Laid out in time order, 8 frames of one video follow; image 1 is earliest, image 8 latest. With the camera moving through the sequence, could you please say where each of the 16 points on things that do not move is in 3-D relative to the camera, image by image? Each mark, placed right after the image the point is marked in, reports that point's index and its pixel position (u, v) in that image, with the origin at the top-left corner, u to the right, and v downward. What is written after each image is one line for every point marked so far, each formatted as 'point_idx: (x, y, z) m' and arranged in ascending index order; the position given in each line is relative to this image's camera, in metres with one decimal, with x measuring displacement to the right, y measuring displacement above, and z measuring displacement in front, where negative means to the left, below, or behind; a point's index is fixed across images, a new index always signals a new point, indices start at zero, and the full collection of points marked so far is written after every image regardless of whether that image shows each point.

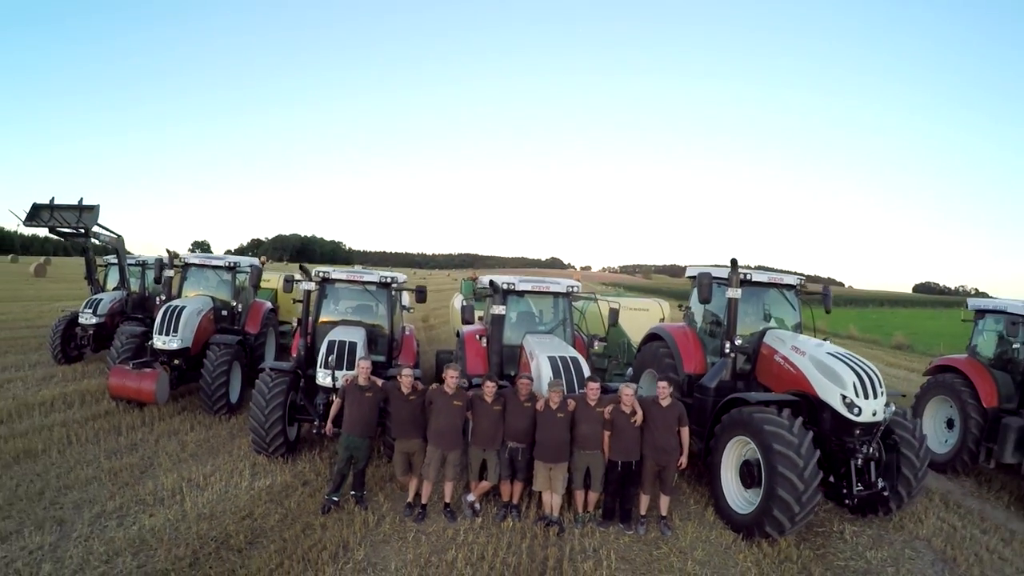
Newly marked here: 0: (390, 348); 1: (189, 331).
0: (-1.1, -0.5, +5.8) m
1: (-3.2, -0.5, +6.5) m
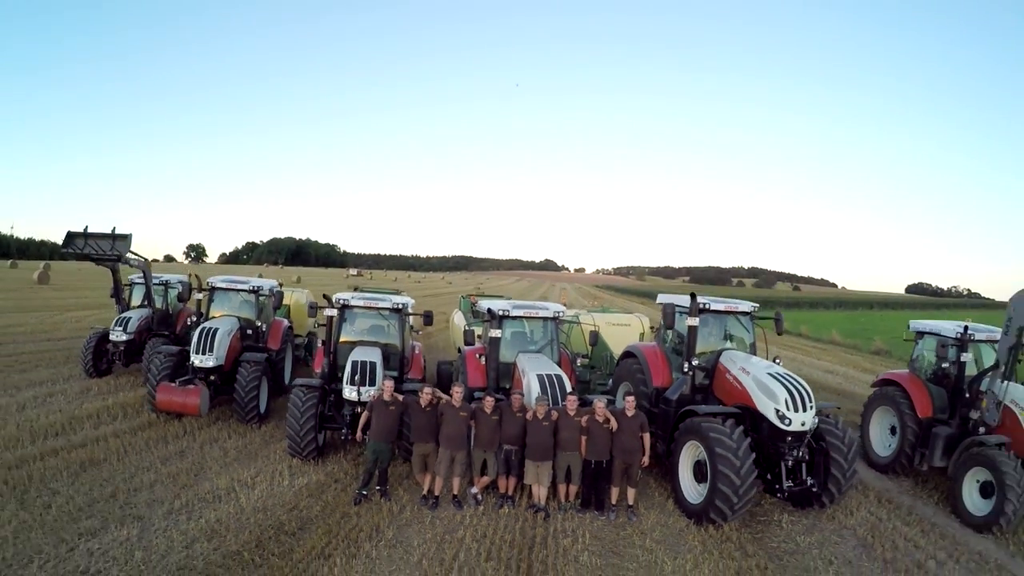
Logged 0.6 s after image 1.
0: (-1.1, -0.7, +6.7) m
1: (-3.2, -0.7, +7.3) m
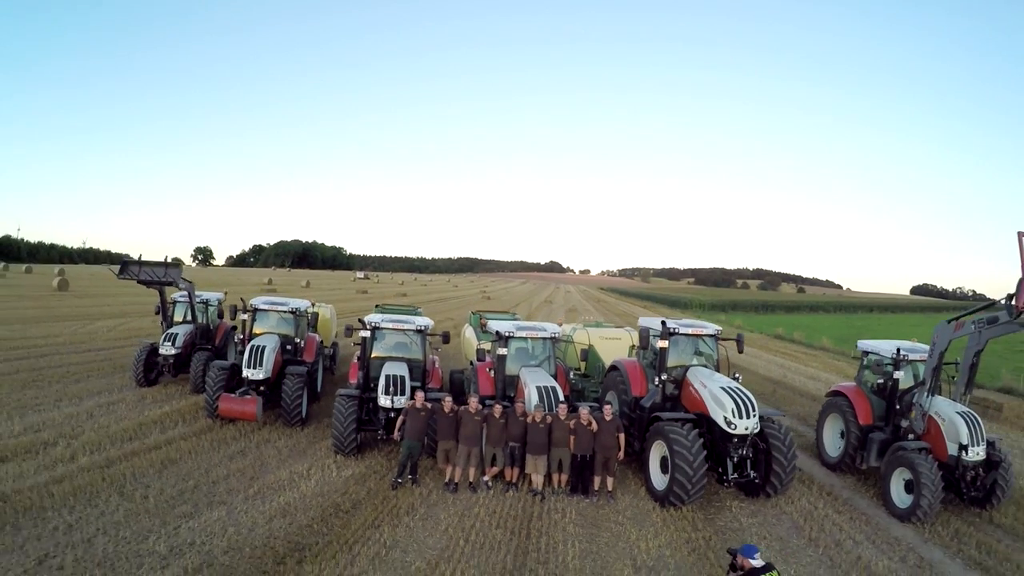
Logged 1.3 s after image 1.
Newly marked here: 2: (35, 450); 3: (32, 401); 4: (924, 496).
0: (-1.1, -1.0, +8.0) m
1: (-3.2, -1.0, +8.6) m
2: (-5.1, -1.8, +6.9) m
3: (-7.3, -1.8, +10.0) m
4: (+3.9, -2.0, +6.2) m
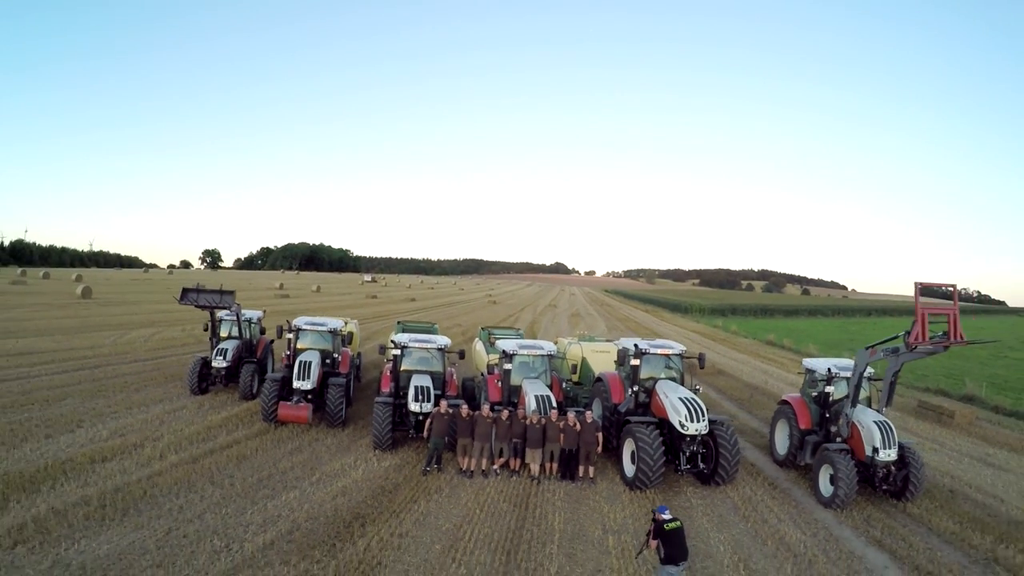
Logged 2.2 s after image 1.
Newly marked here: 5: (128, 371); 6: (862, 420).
0: (-1.0, -1.4, +9.7) m
1: (-3.1, -1.4, +10.4) m
2: (-5.1, -2.2, +8.7) m
3: (-7.3, -2.2, +11.8) m
4: (+4.0, -2.4, +8.0) m
5: (-9.3, -2.0, +16.0) m
6: (+4.4, -1.7, +8.3) m
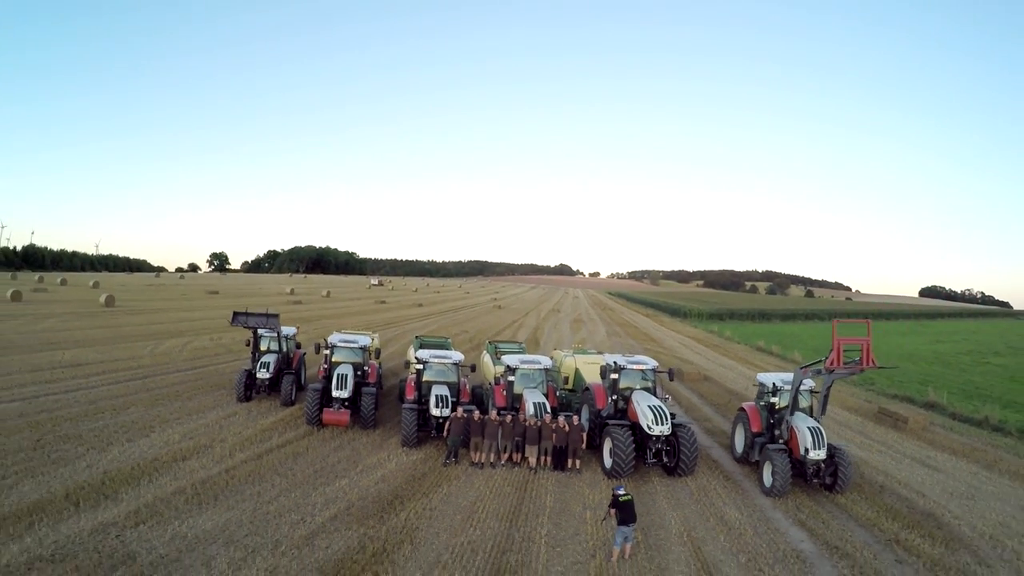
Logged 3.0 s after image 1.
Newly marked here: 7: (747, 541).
0: (-1.0, -1.9, +11.8) m
1: (-3.0, -1.9, +12.4) m
2: (-5.0, -2.7, +10.7) m
3: (-7.2, -2.6, +13.8) m
4: (+4.0, -2.9, +9.9) m
5: (-9.2, -2.5, +18.0) m
6: (+4.5, -2.2, +10.2) m
7: (+2.8, -3.1, +8.0) m
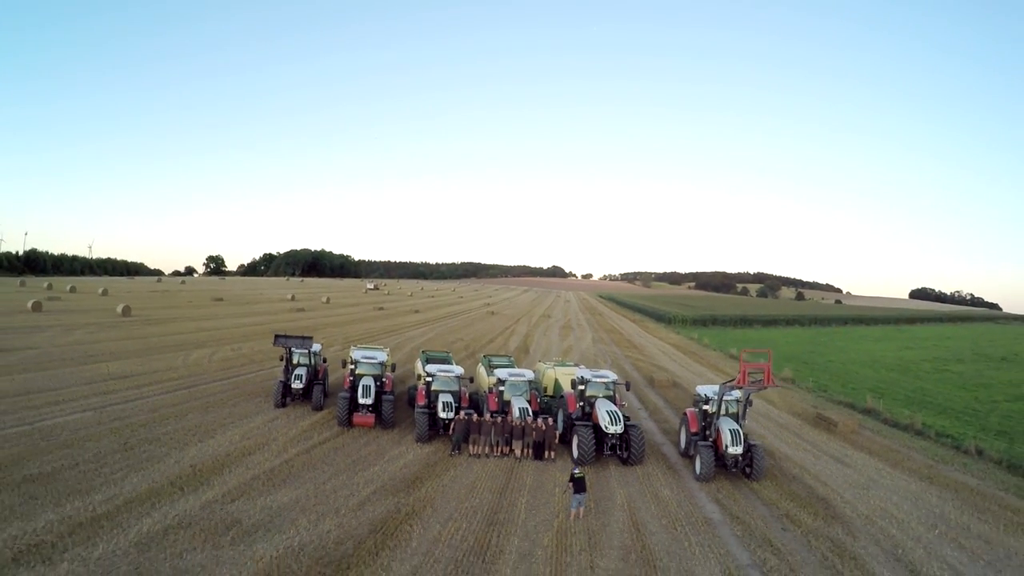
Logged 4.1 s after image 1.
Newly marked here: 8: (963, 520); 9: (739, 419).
0: (-1.2, -2.5, +14.8) m
1: (-3.3, -2.5, +15.4) m
2: (-5.2, -3.3, +13.7) m
3: (-7.4, -3.3, +16.8) m
4: (+3.8, -3.5, +13.0) m
5: (-9.5, -3.1, +21.0) m
6: (+4.3, -2.8, +13.3) m
7: (+2.6, -3.7, +11.0) m
8: (+8.5, -4.5, +12.5) m
9: (+4.6, -2.7, +13.5) m
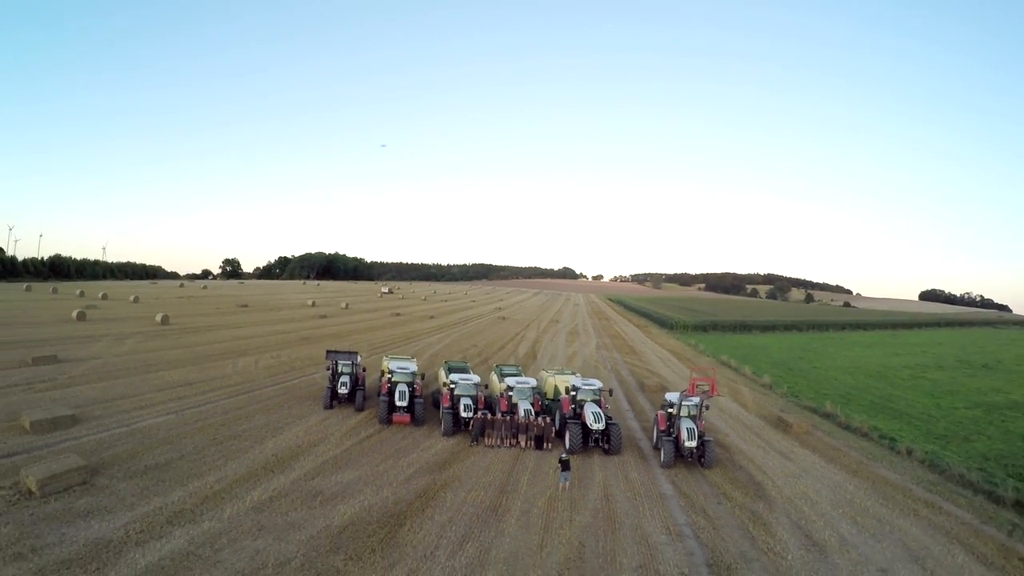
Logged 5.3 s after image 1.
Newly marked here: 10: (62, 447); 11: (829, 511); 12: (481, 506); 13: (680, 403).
0: (-1.0, -3.2, +18.5) m
1: (-3.1, -3.2, +19.2) m
2: (-5.1, -4.0, +17.5) m
3: (-7.2, -4.0, +20.6) m
4: (+4.0, -4.2, +16.7) m
5: (-9.2, -3.9, +24.9) m
6: (+4.4, -3.5, +17.0) m
7: (+2.7, -4.4, +14.7) m
8: (+8.6, -5.2, +16.1) m
9: (+4.8, -3.4, +17.1) m
10: (-11.4, -4.1, +16.7) m
11: (+7.1, -5.0, +14.8) m
12: (-0.6, -4.1, +12.5) m
13: (+4.4, -3.0, +17.2) m
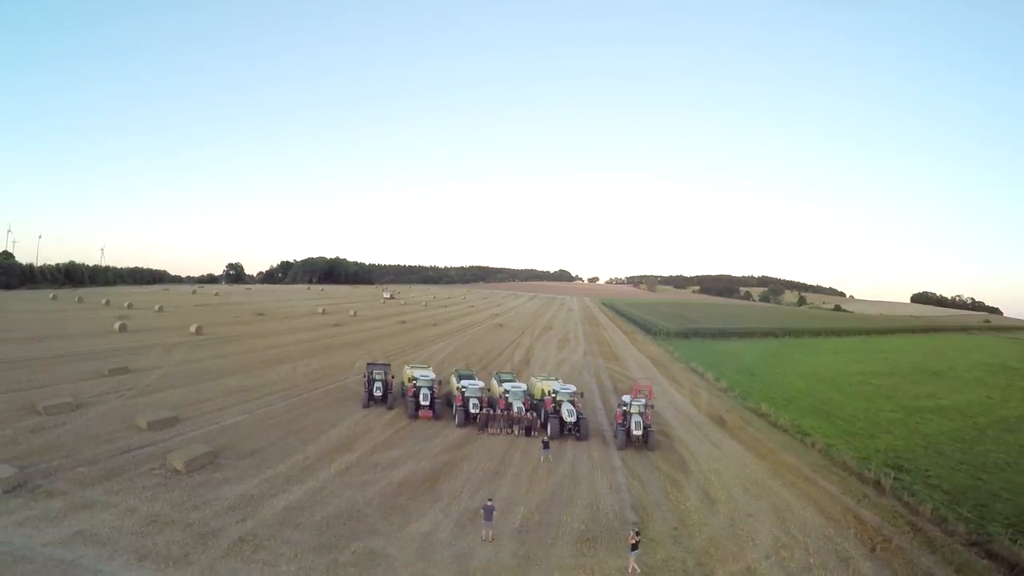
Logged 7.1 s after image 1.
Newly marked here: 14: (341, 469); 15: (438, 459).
0: (-1.1, -4.3, +24.7) m
1: (-3.2, -4.3, +25.3) m
2: (-5.2, -5.1, +23.6) m
3: (-7.4, -5.1, +26.7) m
4: (+3.8, -5.3, +22.8) m
5: (-9.4, -5.0, +31.0) m
6: (+4.3, -4.6, +23.1) m
7: (+2.6, -5.5, +20.9) m
8: (+8.5, -6.2, +22.2) m
9: (+4.6, -4.5, +23.3) m
10: (-11.5, -5.2, +22.7) m
11: (+7.0, -6.1, +21.0) m
12: (-0.7, -5.2, +18.6) m
13: (+4.3, -4.0, +23.3) m
14: (-5.0, -5.2, +19.0) m
15: (-2.3, -5.2, +19.7) m
